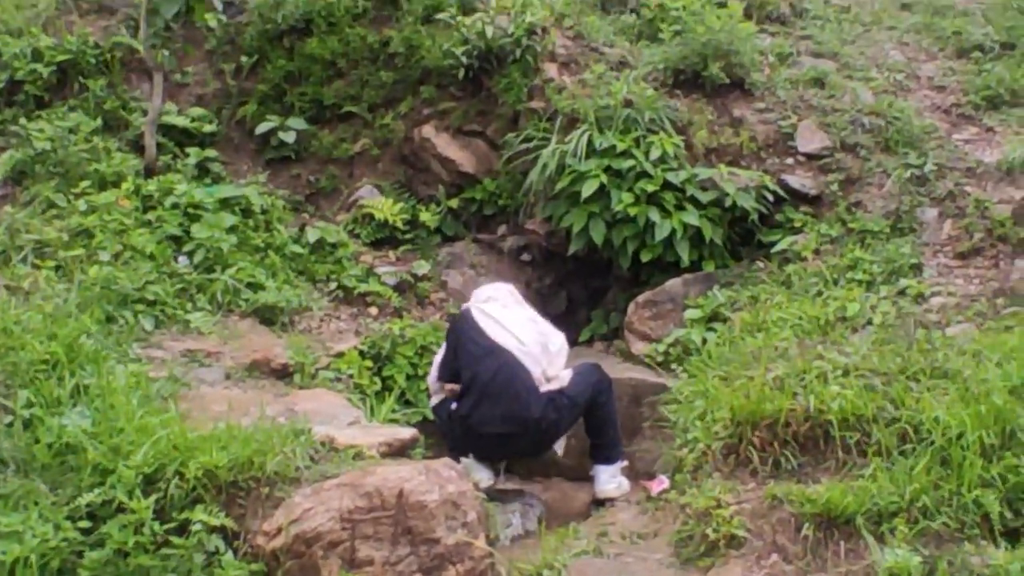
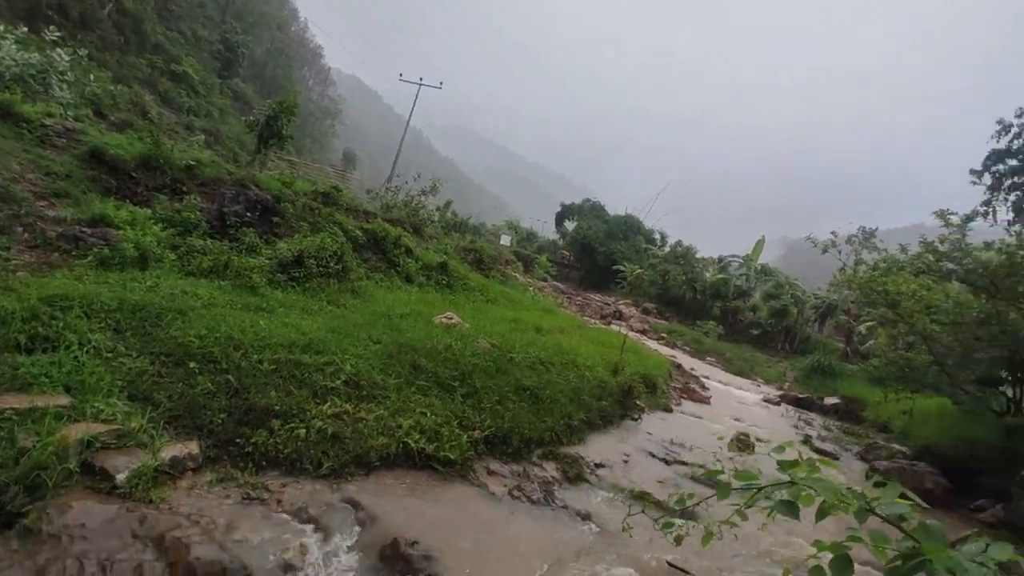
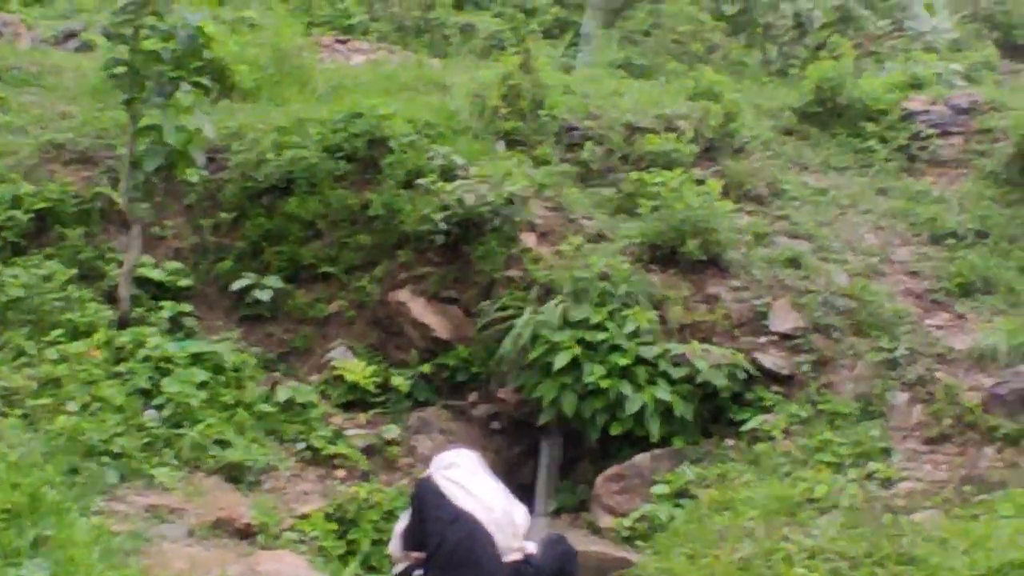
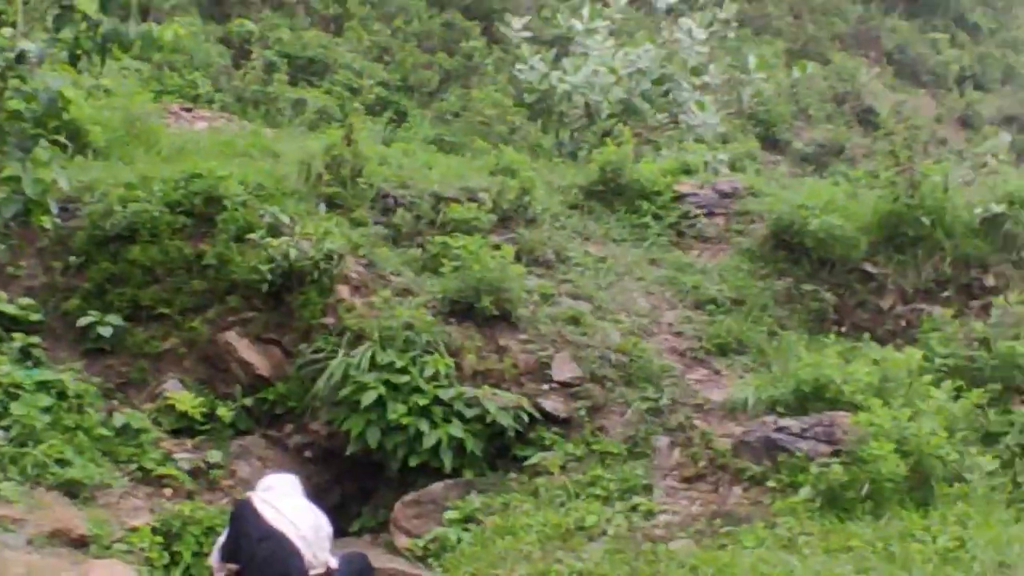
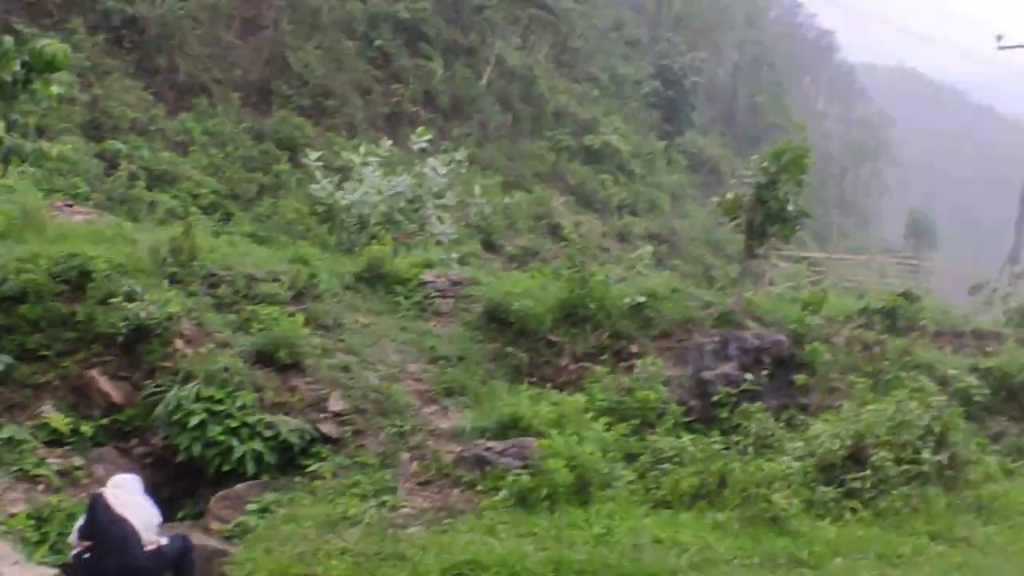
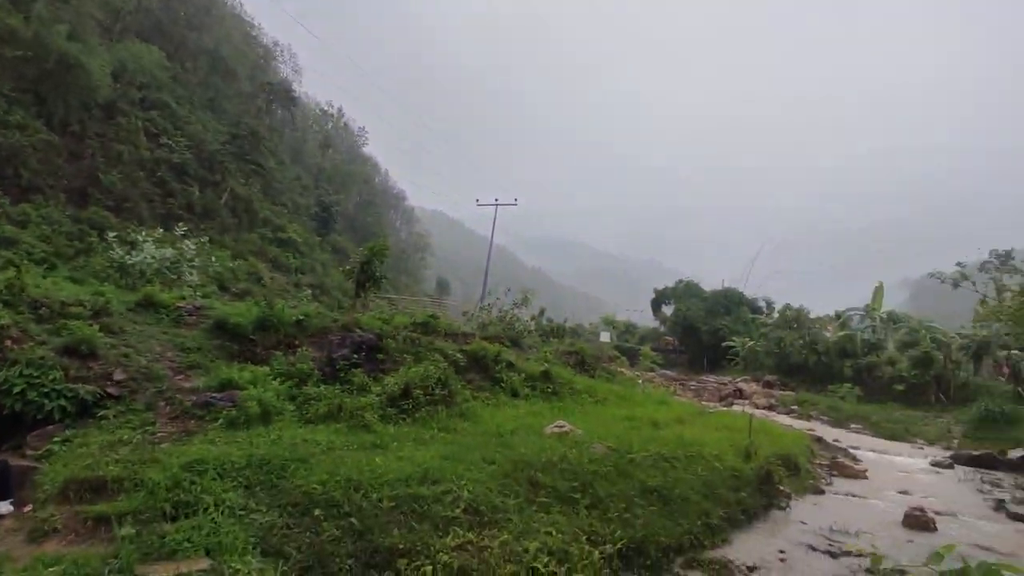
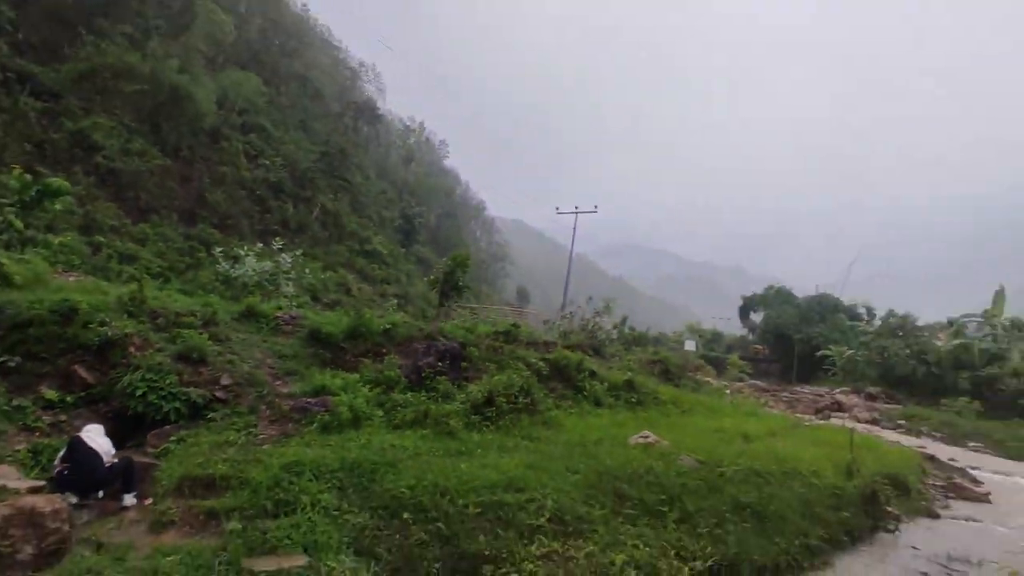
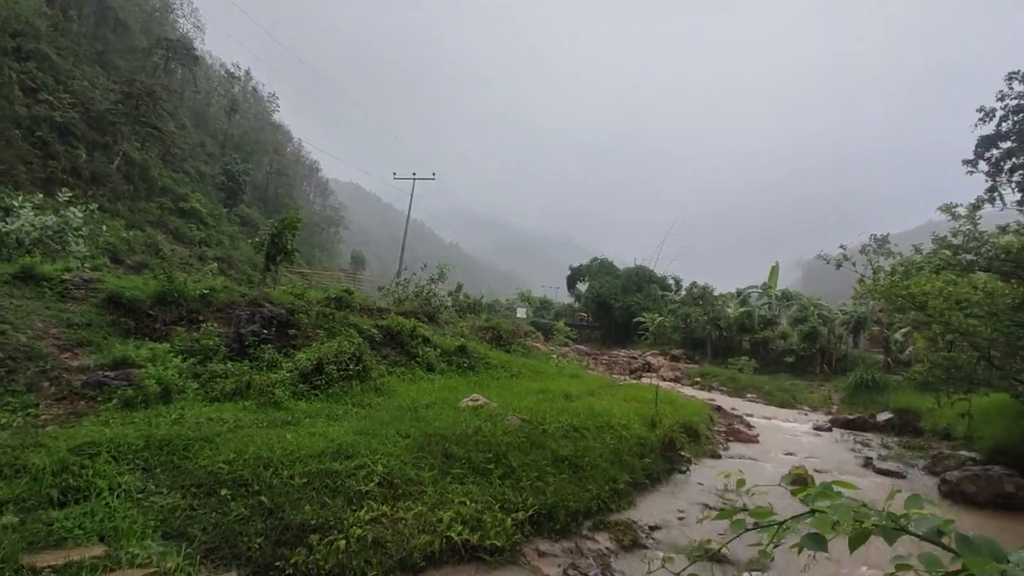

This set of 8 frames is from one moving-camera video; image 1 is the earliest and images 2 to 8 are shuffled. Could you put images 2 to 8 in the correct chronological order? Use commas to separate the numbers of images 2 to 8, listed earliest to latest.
3, 4, 5, 7, 6, 8, 2
